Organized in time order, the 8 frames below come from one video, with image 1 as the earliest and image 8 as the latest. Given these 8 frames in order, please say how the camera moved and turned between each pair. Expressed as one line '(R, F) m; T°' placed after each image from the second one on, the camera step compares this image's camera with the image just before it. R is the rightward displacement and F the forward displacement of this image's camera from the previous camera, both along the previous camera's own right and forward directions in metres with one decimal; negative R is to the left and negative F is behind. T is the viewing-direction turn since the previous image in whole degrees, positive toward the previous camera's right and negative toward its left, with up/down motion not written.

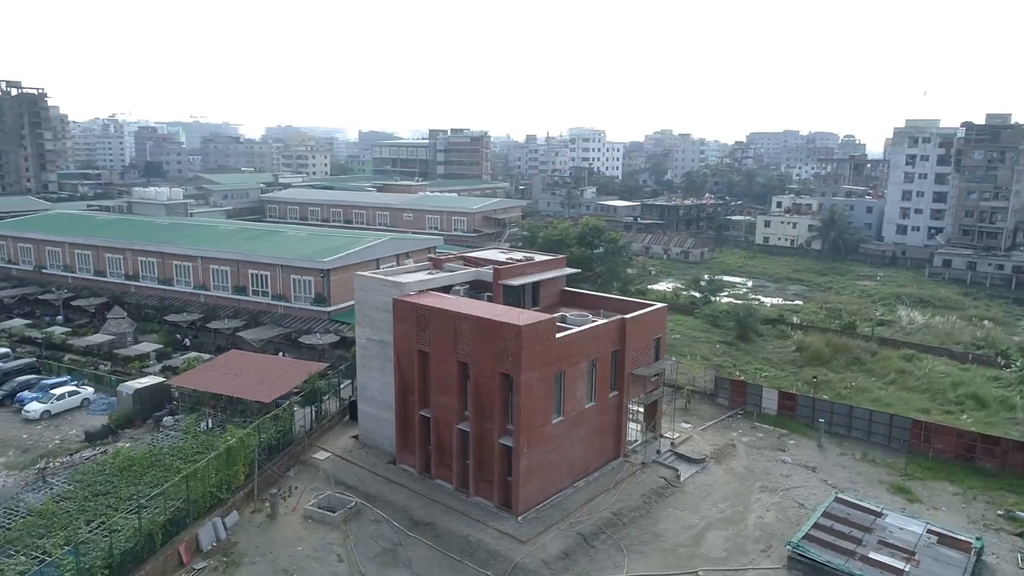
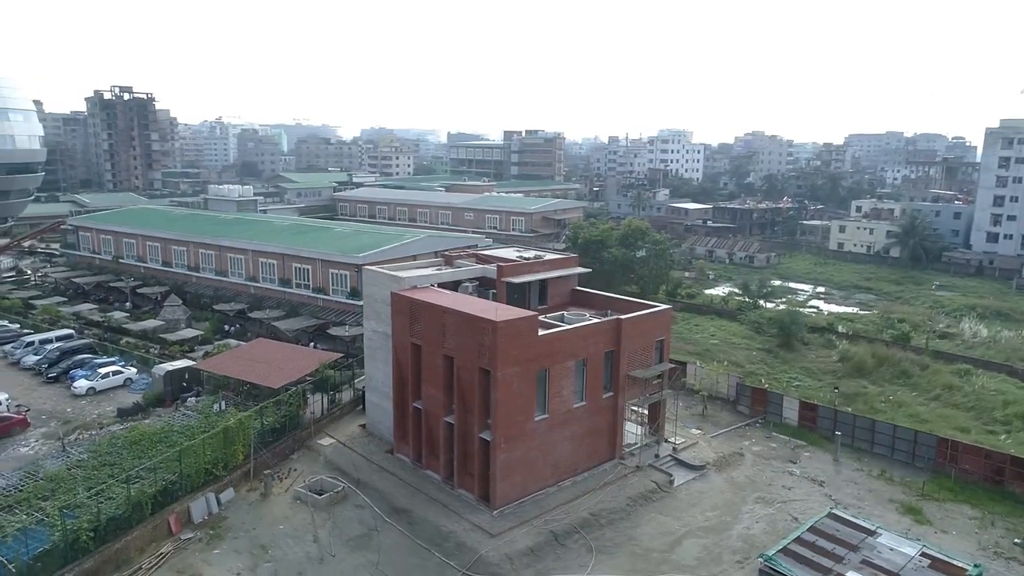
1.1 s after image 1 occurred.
(+2.2, 0.0) m; -7°
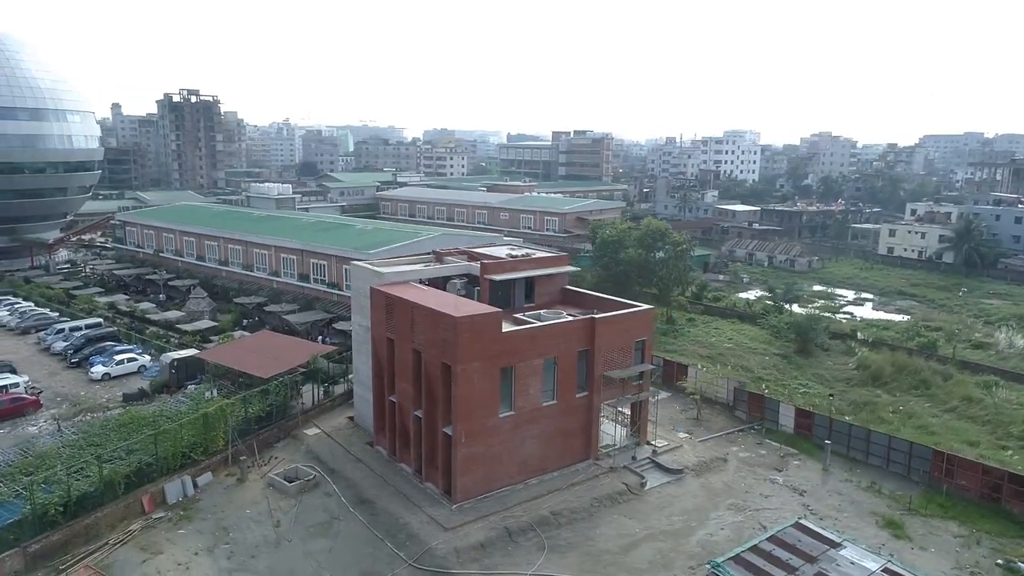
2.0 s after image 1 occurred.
(+2.1, 0.0) m; -5°
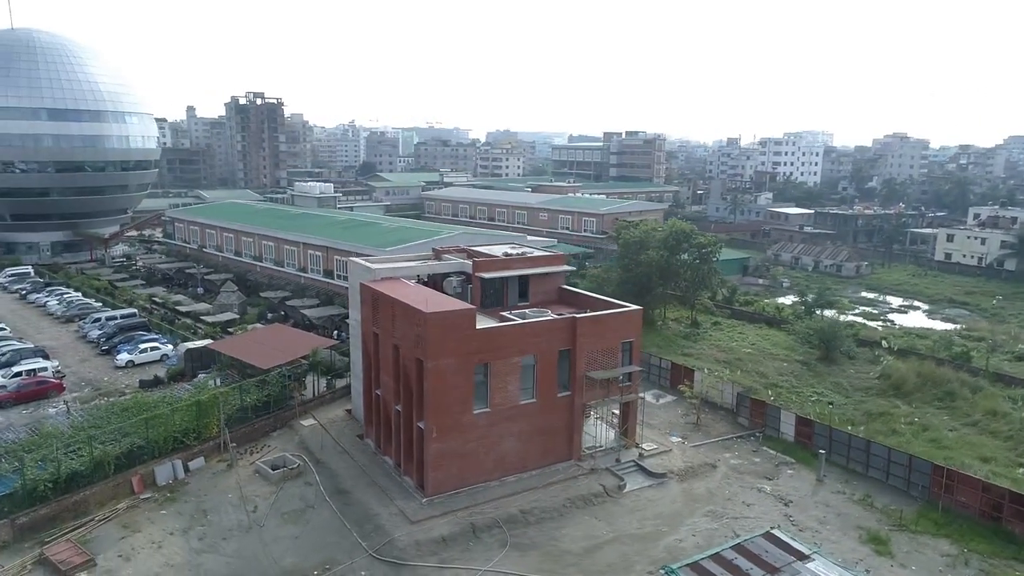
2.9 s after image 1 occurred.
(+1.9, 0.0) m; -5°
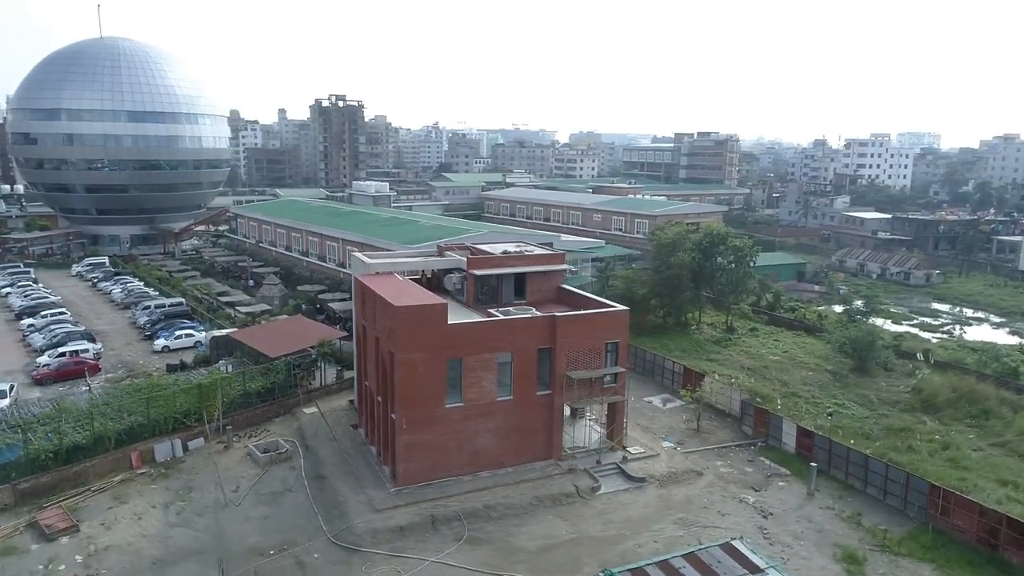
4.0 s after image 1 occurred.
(+2.4, +0.1) m; -7°
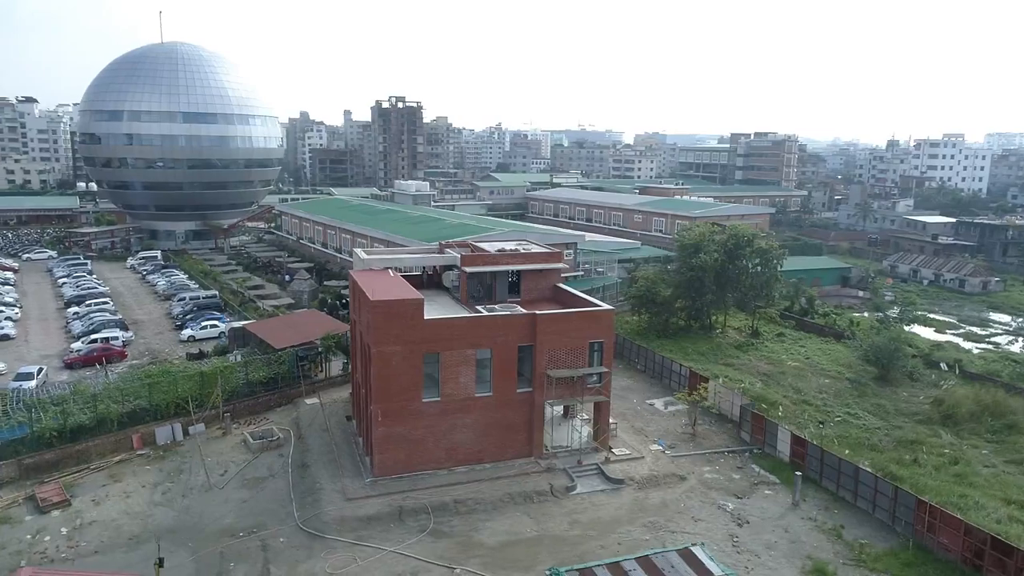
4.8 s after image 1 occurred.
(+2.0, 0.0) m; -5°
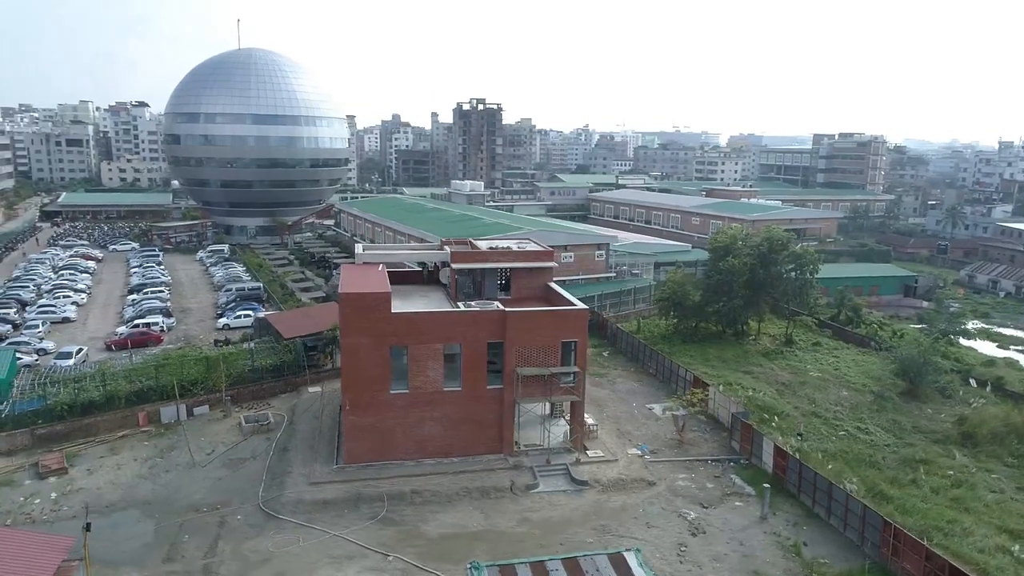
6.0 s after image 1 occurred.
(+2.8, +0.1) m; -7°
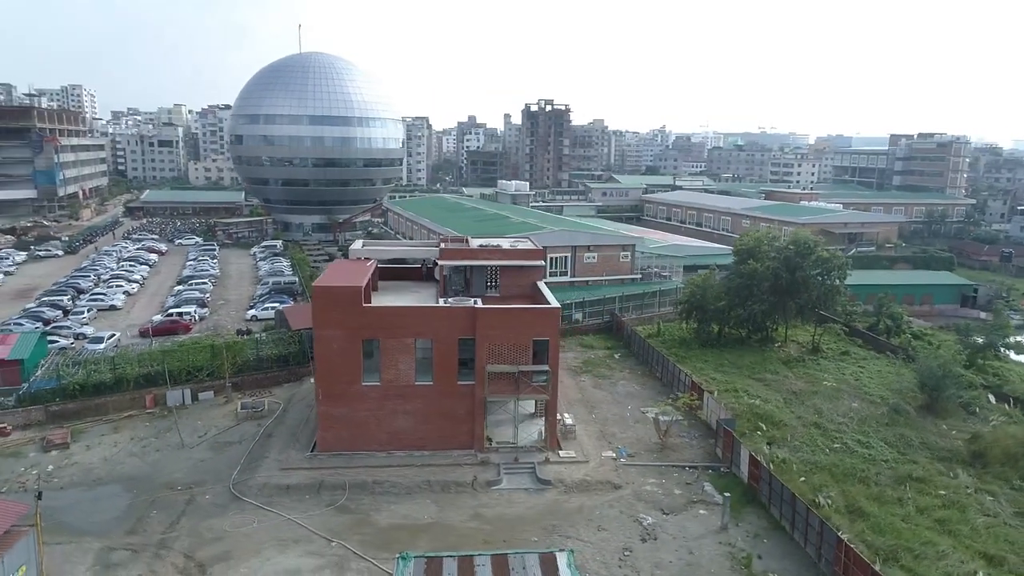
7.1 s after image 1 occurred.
(+2.5, +0.1) m; -6°
